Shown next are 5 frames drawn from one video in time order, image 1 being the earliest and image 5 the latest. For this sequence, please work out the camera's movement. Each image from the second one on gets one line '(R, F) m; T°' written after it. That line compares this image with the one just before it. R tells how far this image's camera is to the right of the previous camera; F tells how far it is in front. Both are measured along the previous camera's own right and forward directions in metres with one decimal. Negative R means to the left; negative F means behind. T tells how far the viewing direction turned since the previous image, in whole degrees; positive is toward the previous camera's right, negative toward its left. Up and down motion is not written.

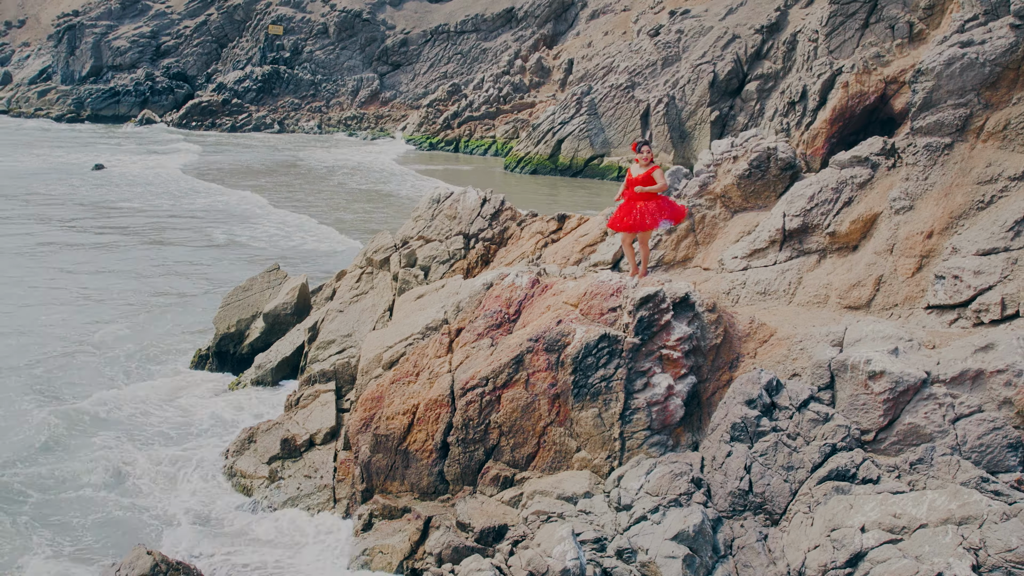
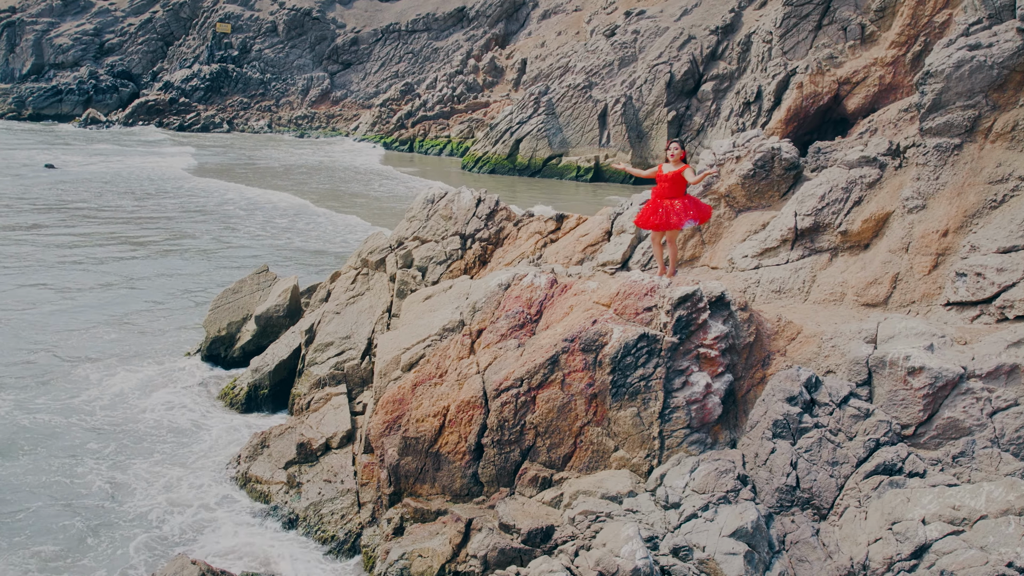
(-0.6, 0.0) m; +3°
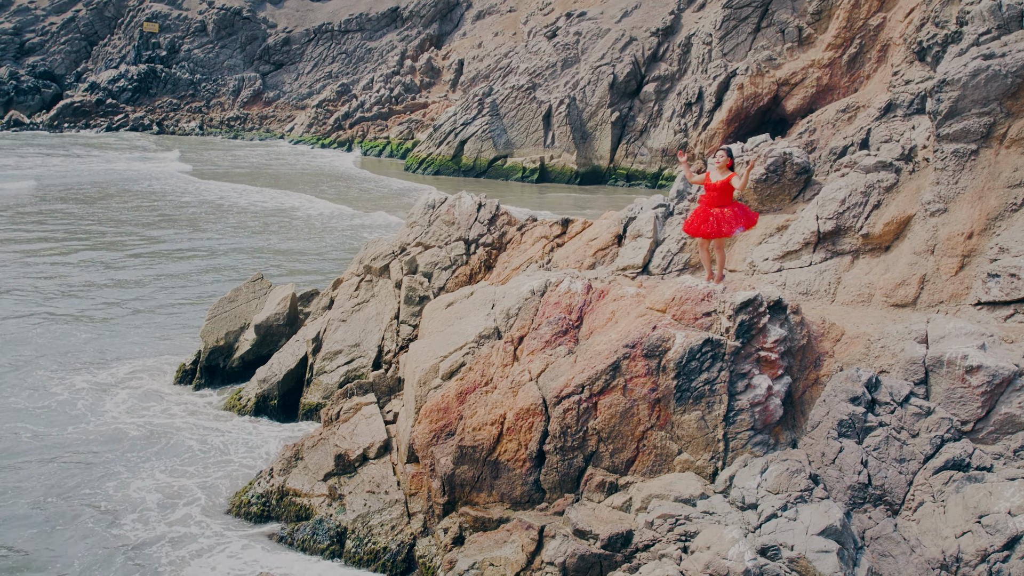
(-0.9, 0.0) m; +5°
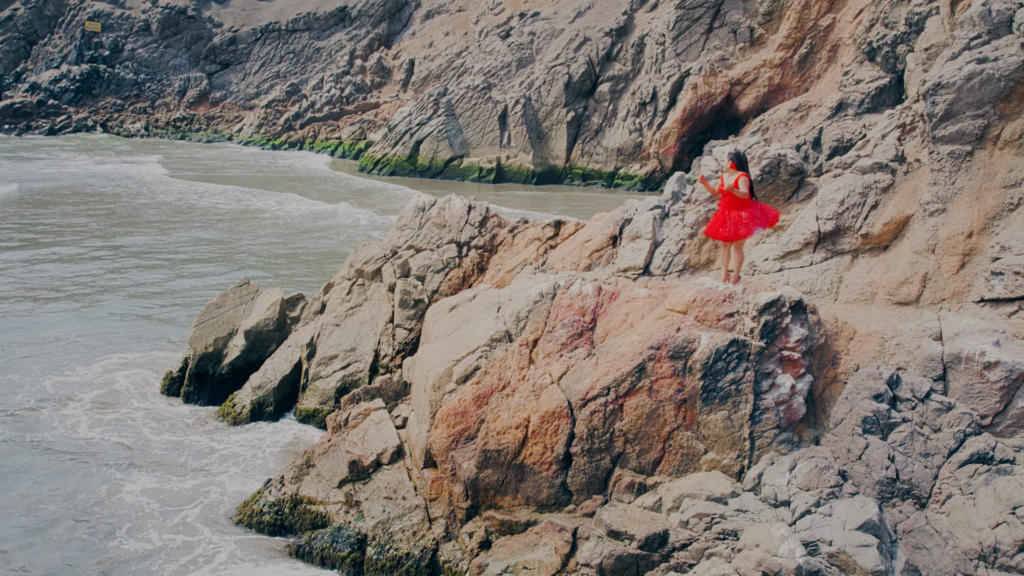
(-0.5, 0.0) m; +3°
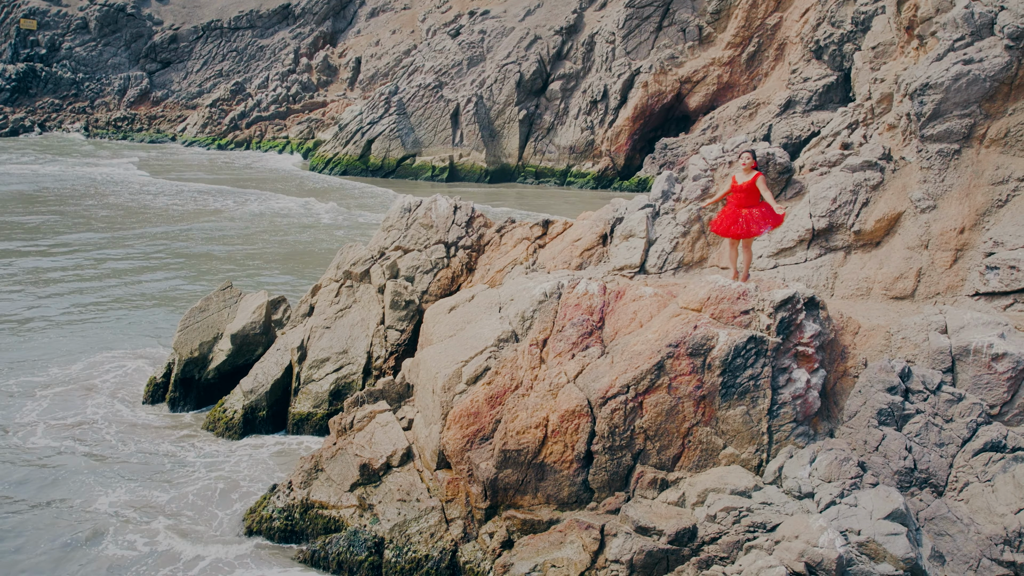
(-0.5, 0.0) m; +4°
